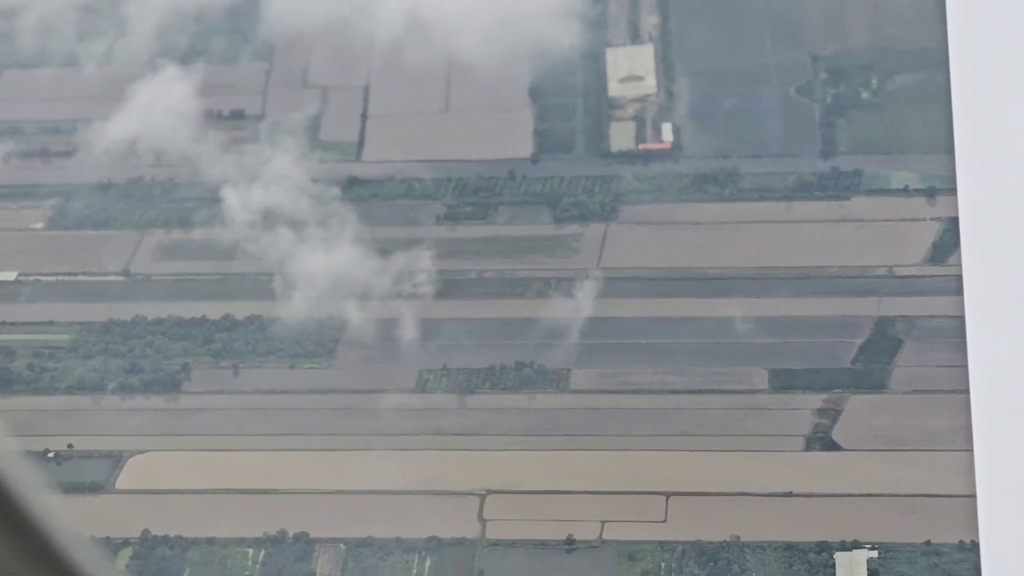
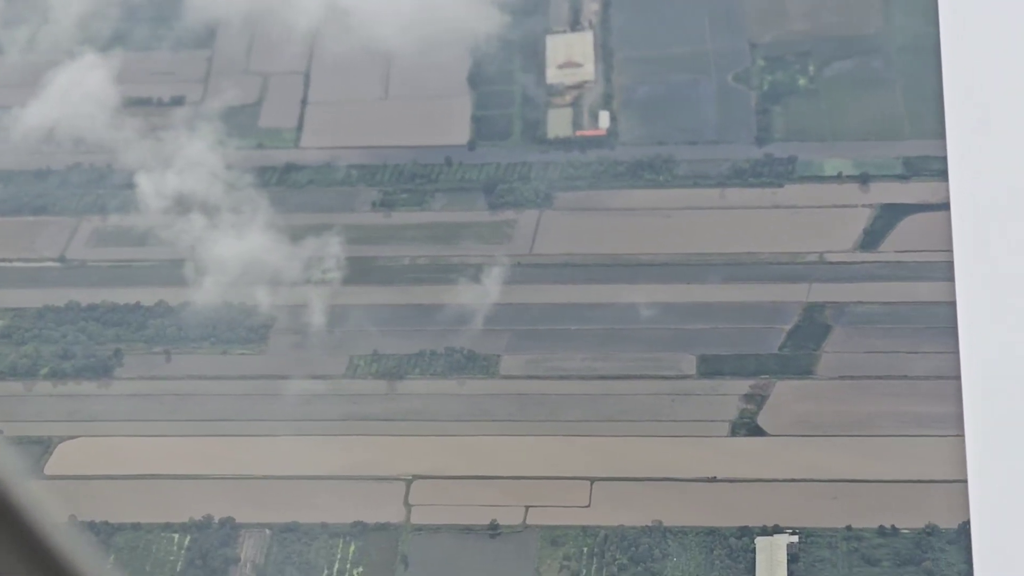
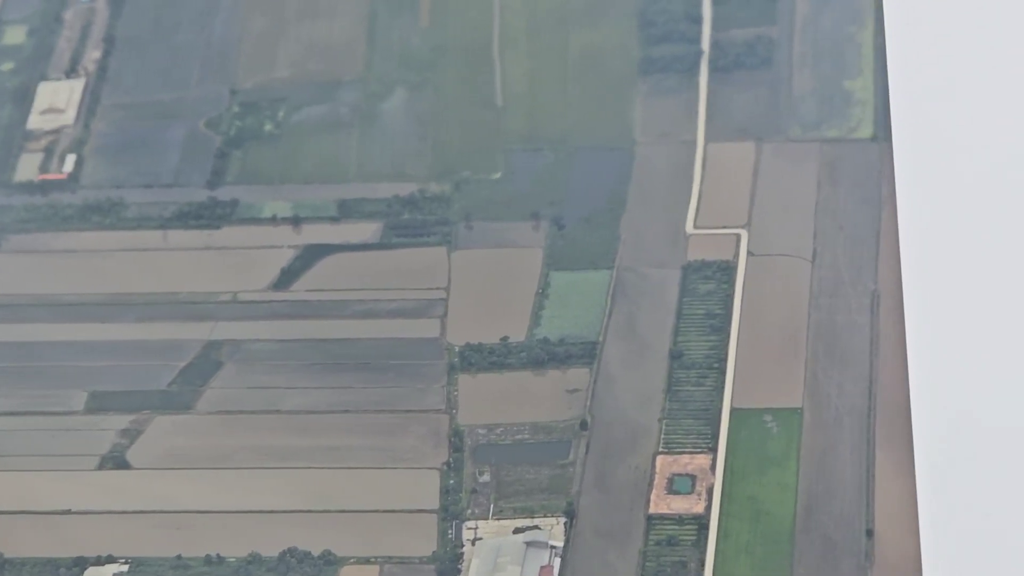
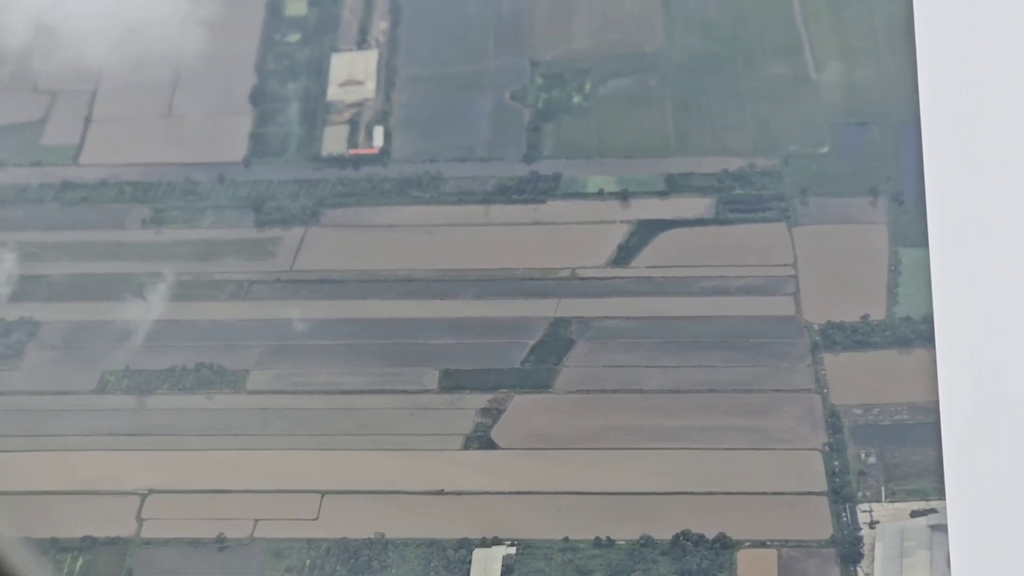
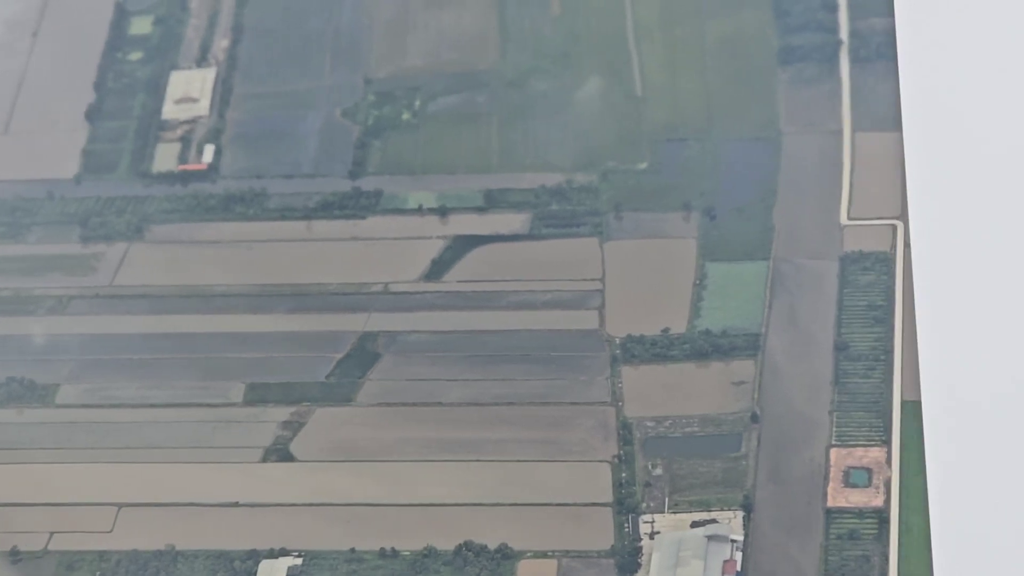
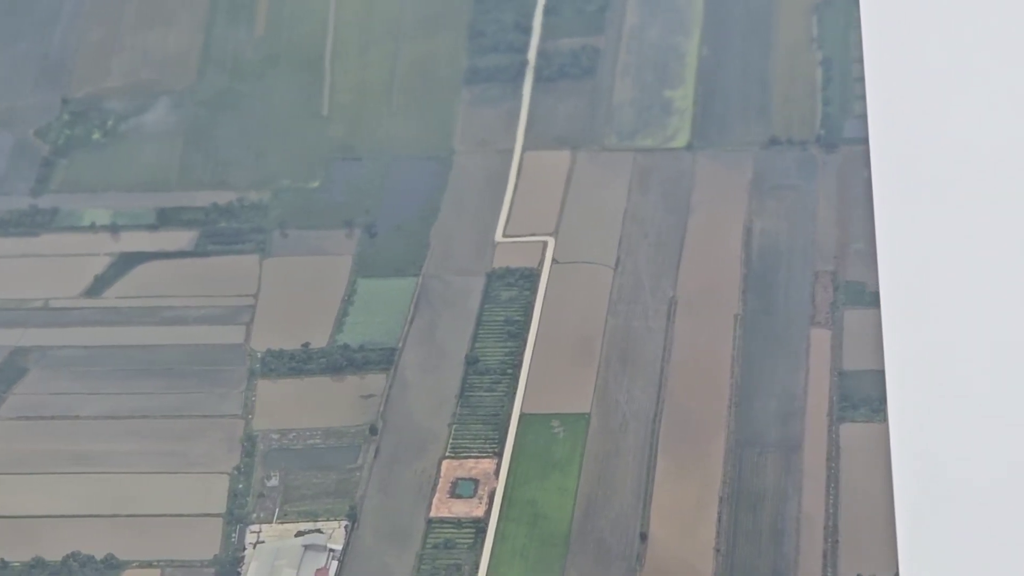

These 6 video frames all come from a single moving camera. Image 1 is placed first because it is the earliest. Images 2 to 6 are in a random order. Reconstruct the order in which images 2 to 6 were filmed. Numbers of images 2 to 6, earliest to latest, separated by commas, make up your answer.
2, 4, 5, 3, 6
